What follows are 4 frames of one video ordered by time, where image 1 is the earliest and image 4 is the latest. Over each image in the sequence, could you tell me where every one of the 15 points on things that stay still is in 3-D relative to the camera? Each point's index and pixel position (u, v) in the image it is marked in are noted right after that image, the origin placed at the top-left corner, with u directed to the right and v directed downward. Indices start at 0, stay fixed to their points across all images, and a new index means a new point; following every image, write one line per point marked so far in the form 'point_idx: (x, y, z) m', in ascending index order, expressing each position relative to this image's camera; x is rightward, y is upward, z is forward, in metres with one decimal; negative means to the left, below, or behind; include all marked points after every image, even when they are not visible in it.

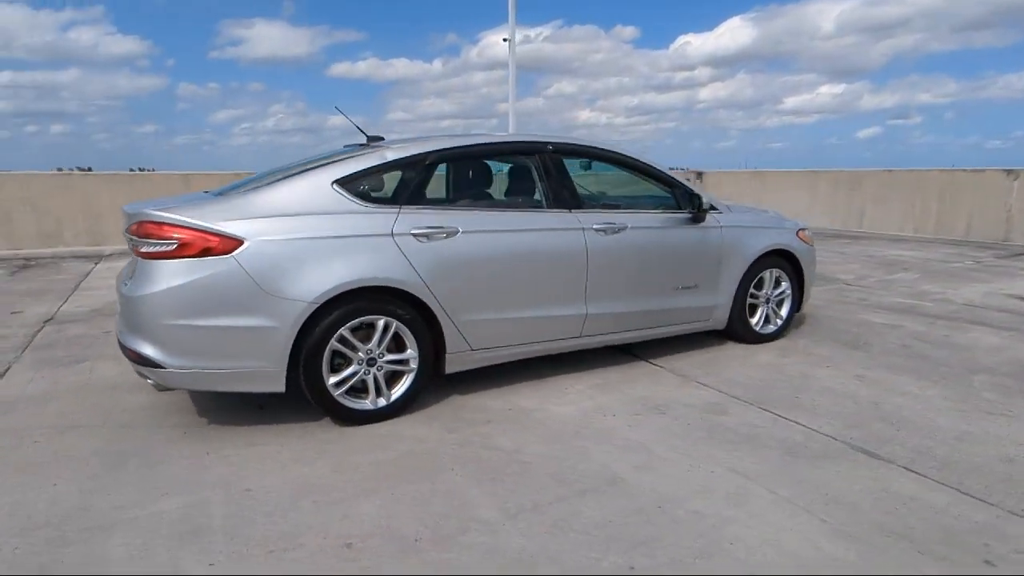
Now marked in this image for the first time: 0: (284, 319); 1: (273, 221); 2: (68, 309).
0: (-1.3, -0.2, +3.5) m
1: (-1.4, +0.4, +3.5) m
2: (-5.1, -0.2, +7.0) m
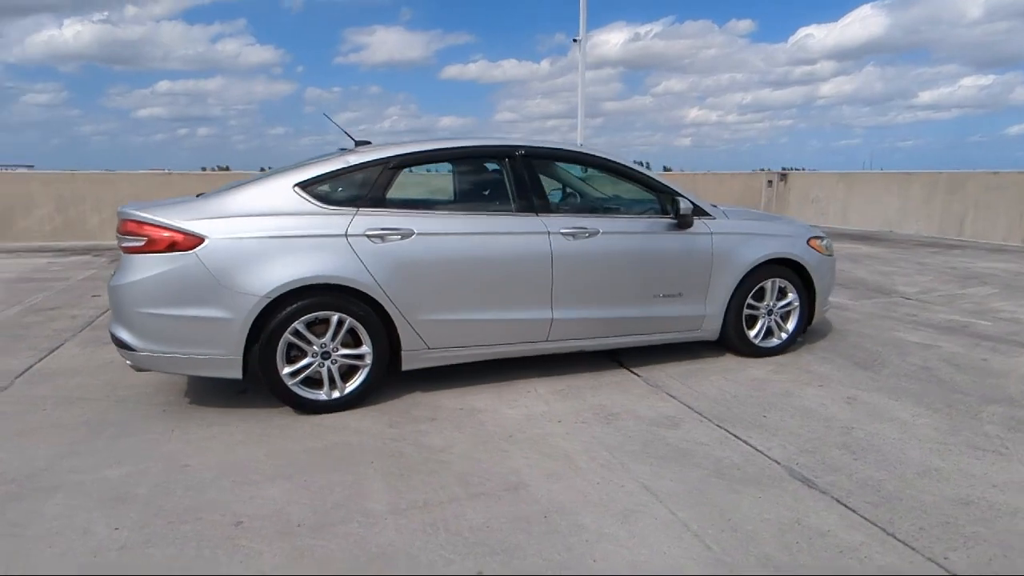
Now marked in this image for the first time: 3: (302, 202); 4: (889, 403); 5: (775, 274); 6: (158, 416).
0: (-1.7, -0.1, +3.7) m
1: (-1.7, +0.4, +3.8) m
2: (-4.8, -0.1, +7.9) m
3: (-1.3, +0.5, +3.9) m
4: (+2.5, -0.8, +4.1) m
5: (+2.1, +0.1, +4.9) m
6: (-2.3, -0.8, +4.0) m
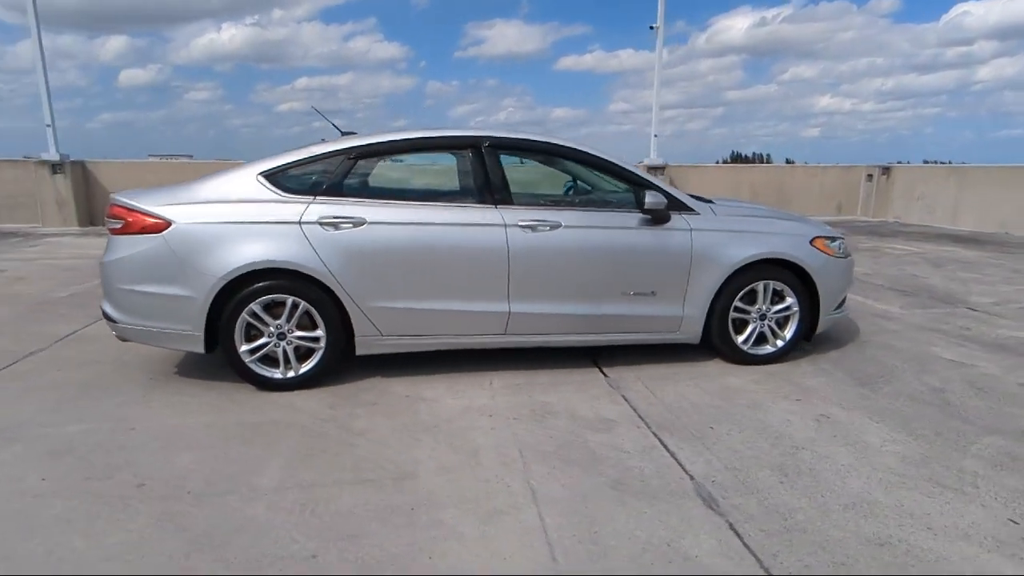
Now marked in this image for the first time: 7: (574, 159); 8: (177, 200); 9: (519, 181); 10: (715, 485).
0: (-2.0, 0.0, +4.0) m
1: (-2.1, +0.5, +4.1) m
2: (-4.4, +0.2, +8.6) m
3: (-1.7, +0.7, +4.1) m
4: (+2.1, -0.8, +3.6) m
5: (+1.9, +0.1, +4.5) m
6: (-2.7, -0.7, +4.4) m
7: (+0.4, +0.9, +4.4) m
8: (-2.2, +0.6, +4.1) m
9: (+0.1, +0.8, +4.3) m
10: (+1.0, -1.0, +3.0) m
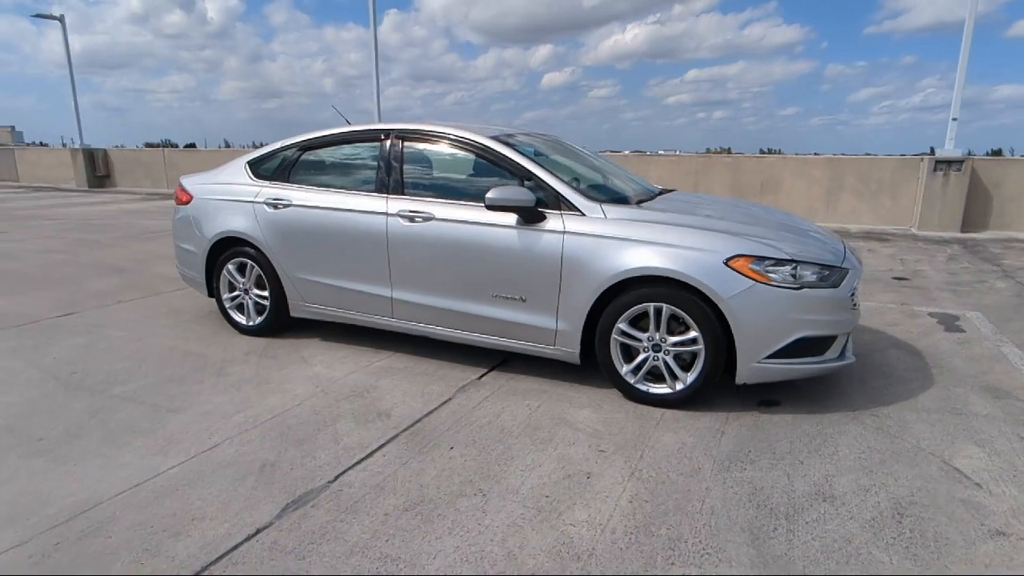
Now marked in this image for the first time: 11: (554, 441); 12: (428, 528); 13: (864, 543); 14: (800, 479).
0: (-2.7, +0.3, +5.3) m
1: (-2.6, +0.9, +5.3) m
2: (-2.1, +0.7, +10.4) m
3: (-2.2, +1.0, +5.1) m
4: (+0.5, -0.9, +2.7) m
5: (+0.9, 0.0, +3.6) m
6: (-3.0, -0.3, +6.0) m
7: (-0.3, +1.0, +4.2) m
8: (-2.7, +0.9, +5.4) m
9: (-0.6, +0.8, +4.4) m
10: (-0.8, -0.9, +2.8) m
11: (+0.2, -0.8, +3.3) m
12: (-0.3, -1.0, +2.5) m
13: (+1.4, -1.0, +2.4) m
14: (+1.4, -0.9, +2.9) m
